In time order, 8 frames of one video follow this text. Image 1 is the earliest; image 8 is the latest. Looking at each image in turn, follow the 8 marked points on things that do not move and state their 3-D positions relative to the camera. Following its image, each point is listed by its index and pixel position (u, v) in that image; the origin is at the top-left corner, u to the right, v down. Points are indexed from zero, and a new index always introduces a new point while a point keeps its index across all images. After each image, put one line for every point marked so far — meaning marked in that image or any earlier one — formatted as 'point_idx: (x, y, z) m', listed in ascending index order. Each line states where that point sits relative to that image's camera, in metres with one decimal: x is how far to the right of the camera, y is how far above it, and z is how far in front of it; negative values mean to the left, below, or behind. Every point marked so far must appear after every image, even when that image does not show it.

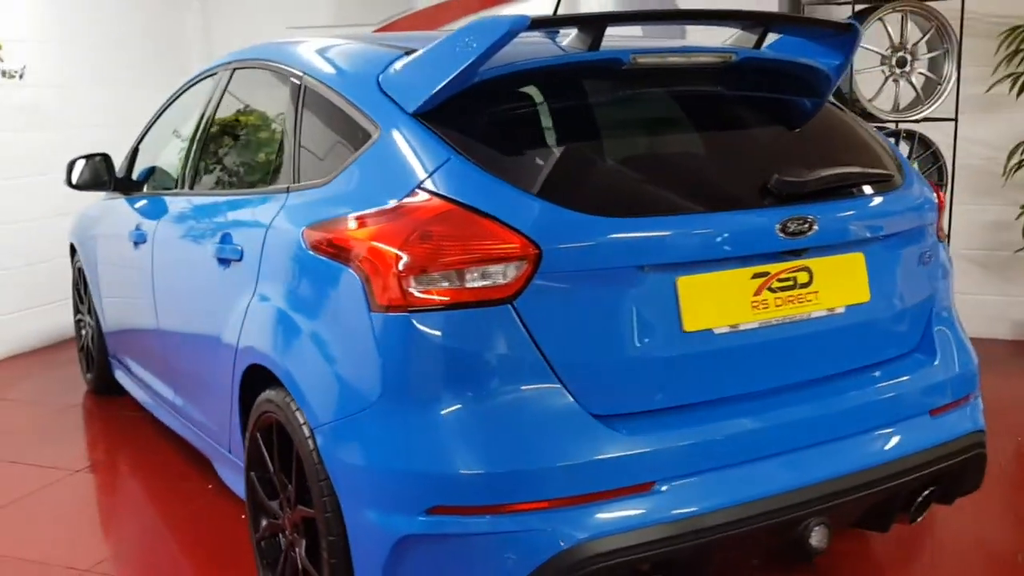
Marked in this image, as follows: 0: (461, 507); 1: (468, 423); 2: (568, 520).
0: (-0.1, -0.3, +1.5) m
1: (-0.1, -0.2, +1.5) m
2: (+0.1, -0.4, +1.5) m
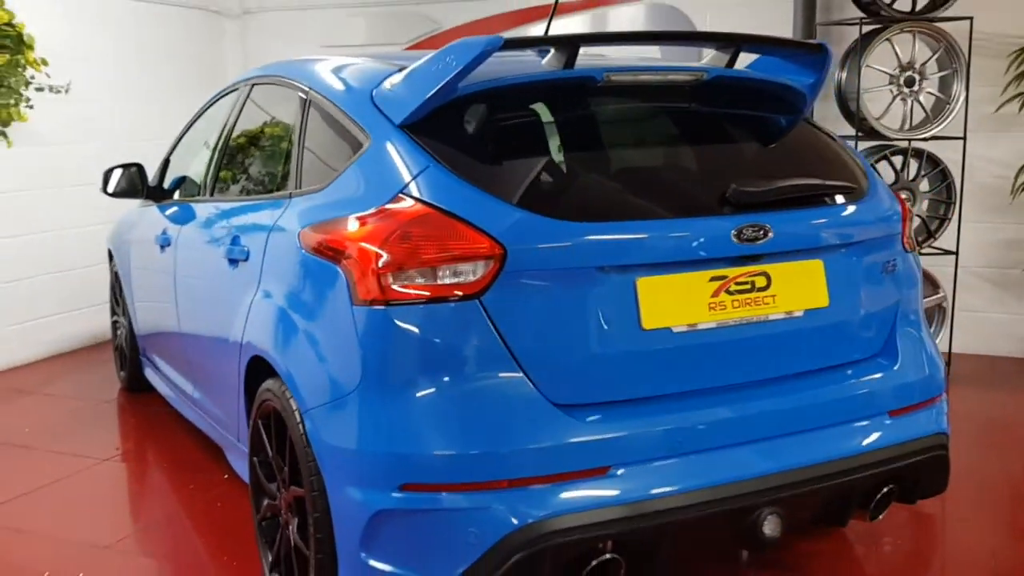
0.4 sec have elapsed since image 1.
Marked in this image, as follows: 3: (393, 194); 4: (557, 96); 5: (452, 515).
0: (-0.2, -0.3, +1.6) m
1: (-0.1, -0.2, +1.6) m
2: (0.0, -0.4, +1.6) m
3: (-0.2, +0.2, +1.8) m
4: (+0.1, +0.4, +1.9) m
5: (-0.1, -0.4, +1.6) m
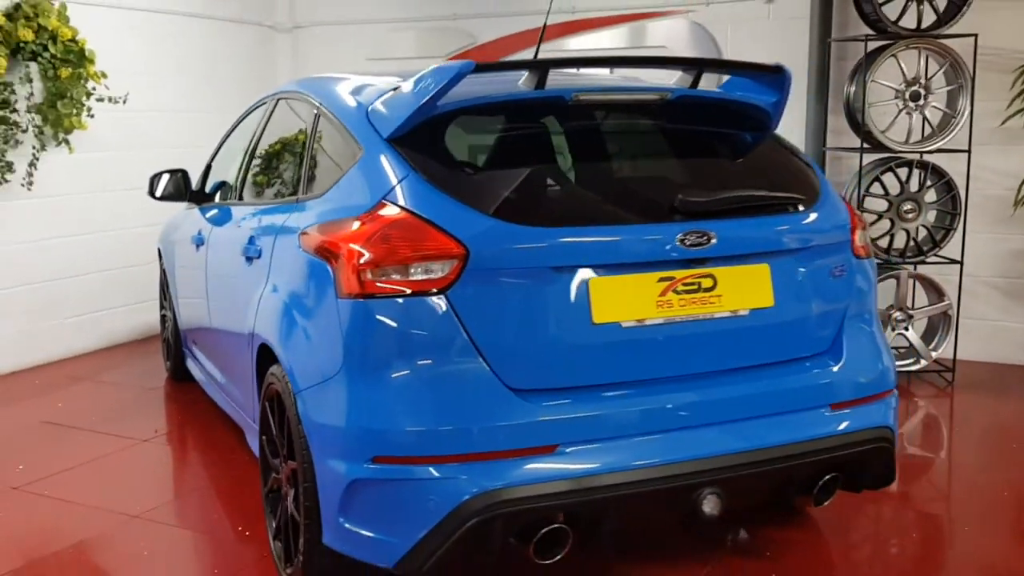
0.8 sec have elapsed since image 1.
0: (-0.2, -0.3, +1.9) m
1: (-0.2, -0.2, +1.9) m
2: (-0.1, -0.4, +1.9) m
3: (-0.3, +0.2, +2.0) m
4: (0.0, +0.4, +2.2) m
5: (-0.2, -0.4, +1.9) m
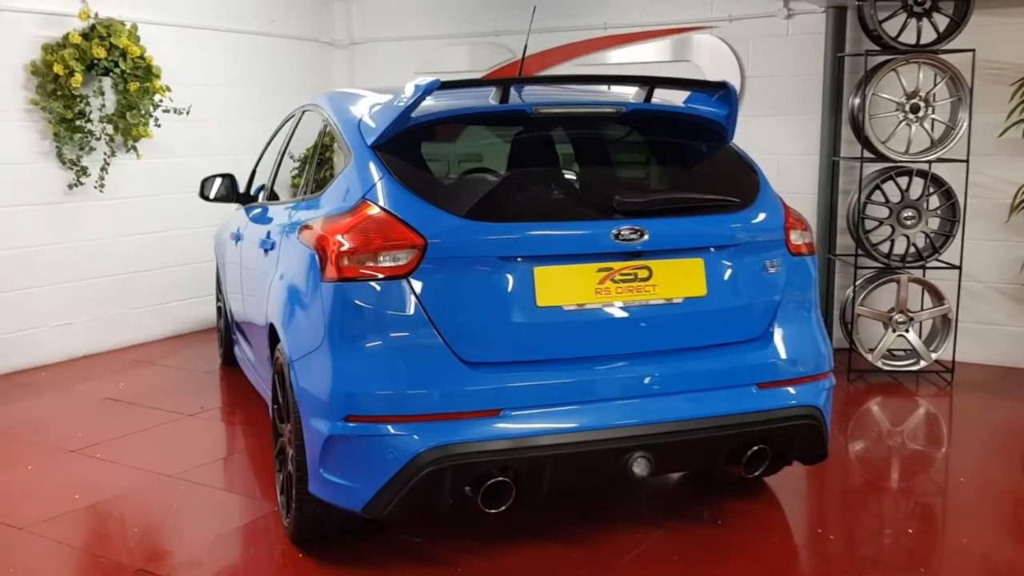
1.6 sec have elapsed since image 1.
0: (-0.3, -0.3, +2.2) m
1: (-0.3, -0.2, +2.2) m
2: (-0.2, -0.3, +2.2) m
3: (-0.4, +0.2, +2.4) m
4: (0.0, +0.4, +2.5) m
5: (-0.3, -0.3, +2.2) m
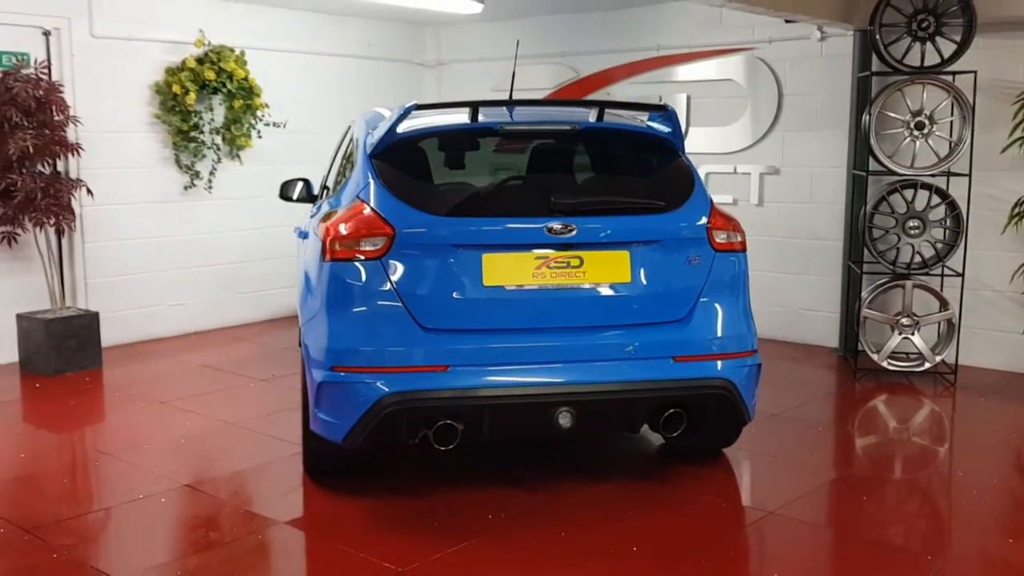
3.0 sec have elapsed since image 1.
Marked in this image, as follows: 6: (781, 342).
0: (-0.5, -0.2, +2.8) m
1: (-0.5, -0.1, +2.8) m
2: (-0.3, -0.3, +2.7) m
3: (-0.5, +0.3, +3.0) m
4: (-0.1, +0.5, +3.0) m
5: (-0.5, -0.3, +2.8) m
6: (+1.7, -0.3, +5.8) m
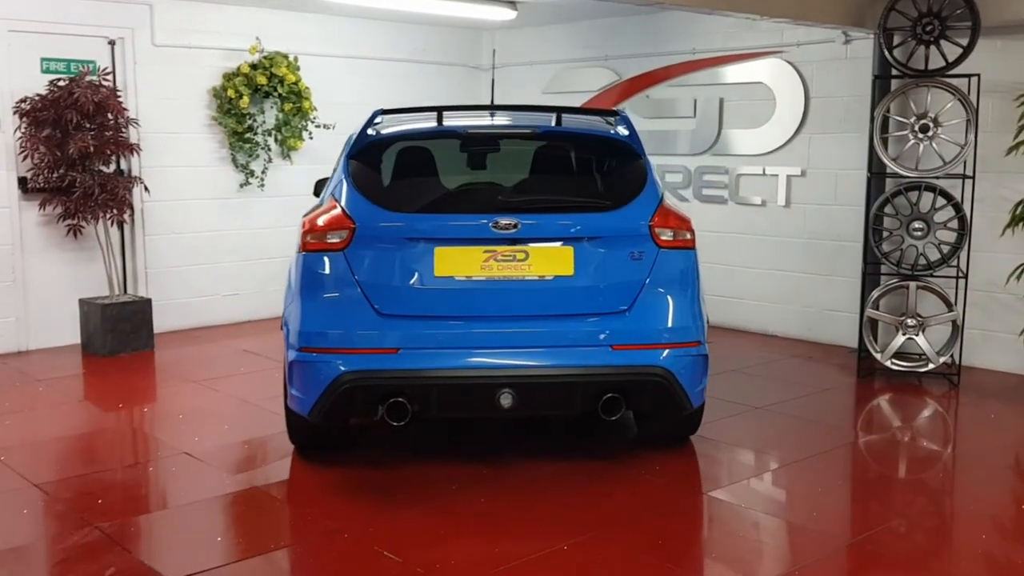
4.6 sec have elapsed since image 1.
0: (-0.6, -0.2, +3.1) m
1: (-0.6, -0.1, +3.1) m
2: (-0.5, -0.2, +3.0) m
3: (-0.6, +0.3, +3.3) m
4: (-0.2, +0.5, +3.3) m
5: (-0.6, -0.2, +3.1) m
6: (+1.8, -0.3, +5.9) m
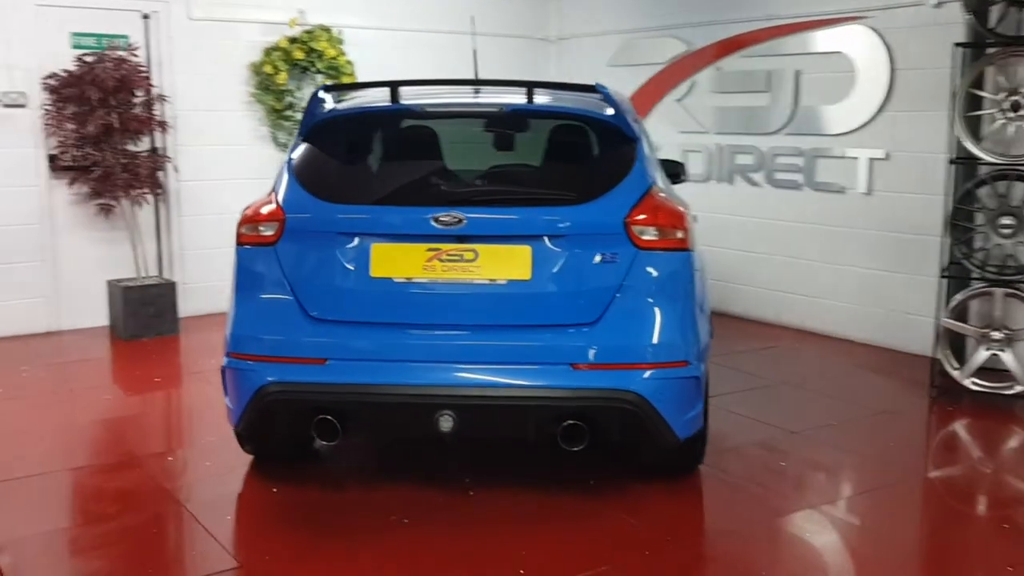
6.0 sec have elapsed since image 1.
0: (-0.8, -0.2, +2.8) m
1: (-0.7, -0.1, +2.8) m
2: (-0.6, -0.2, +2.7) m
3: (-0.7, +0.3, +2.9) m
4: (-0.3, +0.5, +2.9) m
5: (-0.8, -0.2, +2.7) m
6: (+2.0, -0.3, +5.2) m
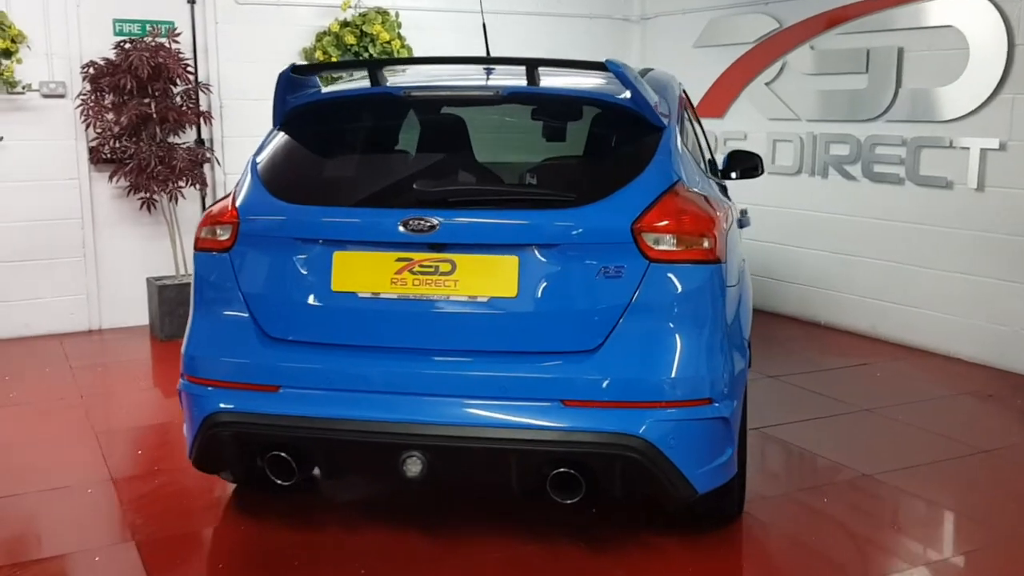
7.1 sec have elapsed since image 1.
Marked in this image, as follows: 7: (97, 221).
0: (-0.8, -0.2, +2.4) m
1: (-0.8, -0.1, +2.4) m
2: (-0.7, -0.3, +2.3) m
3: (-0.7, +0.3, +2.6) m
4: (-0.3, +0.5, +2.5) m
5: (-0.8, -0.3, +2.4) m
6: (+2.3, -0.4, +4.5) m
7: (-2.3, +0.4, +5.2) m
